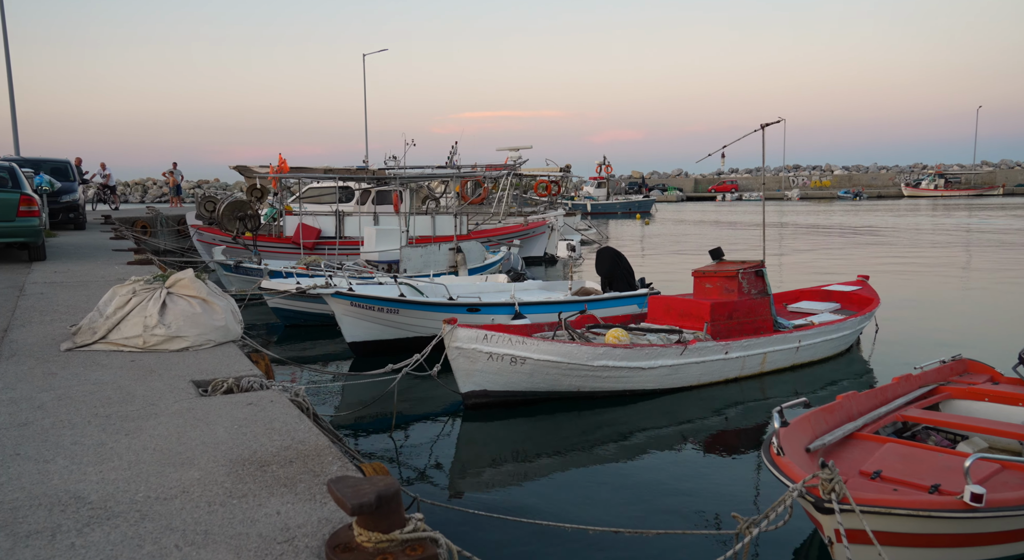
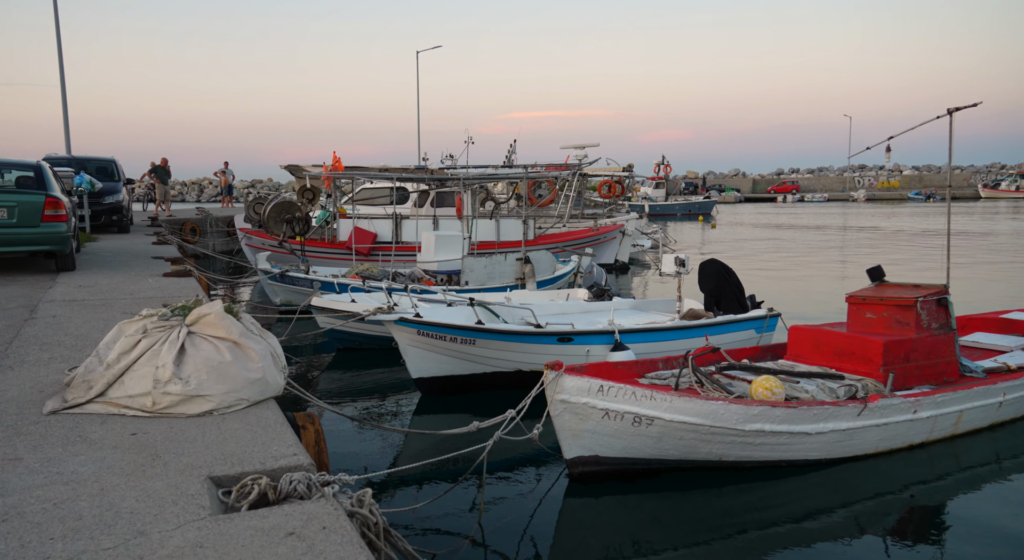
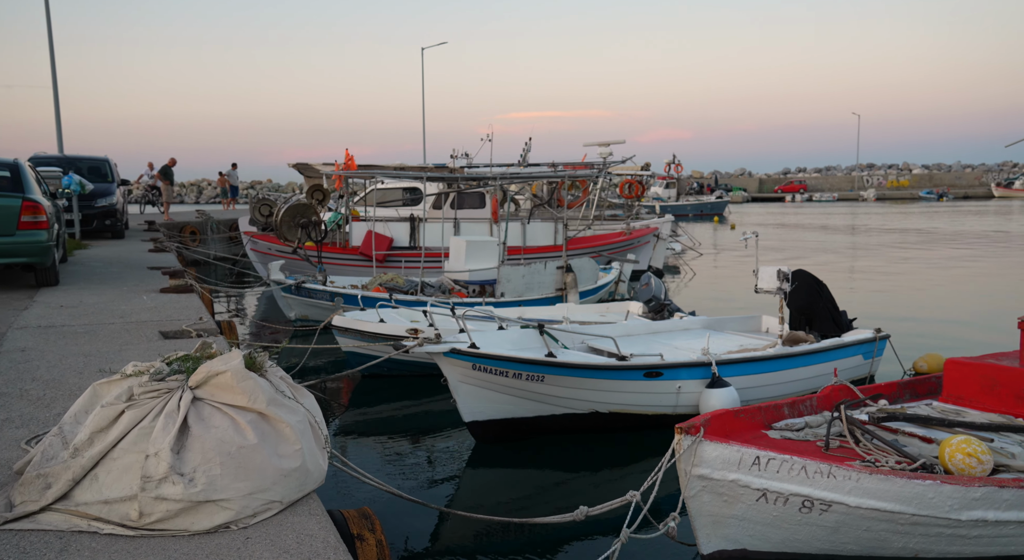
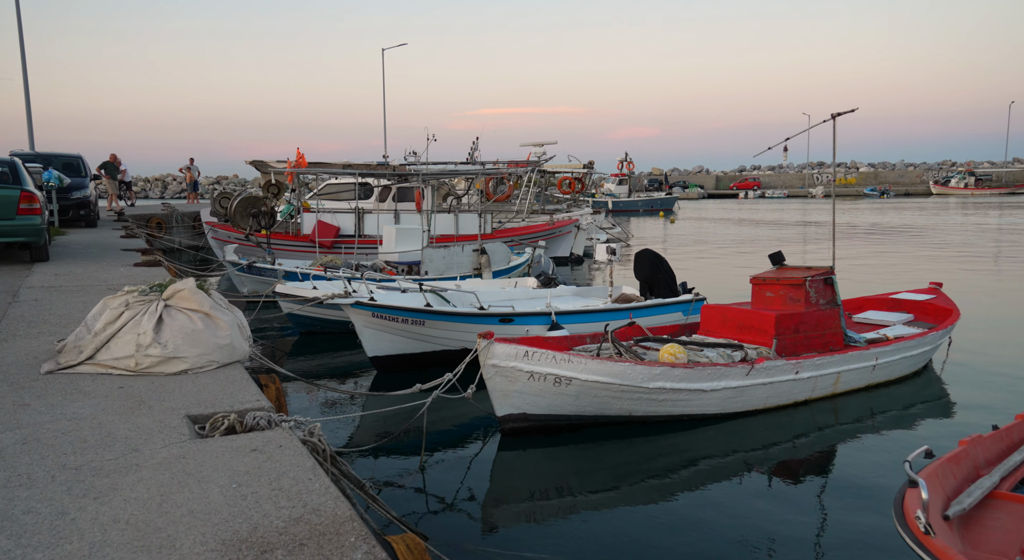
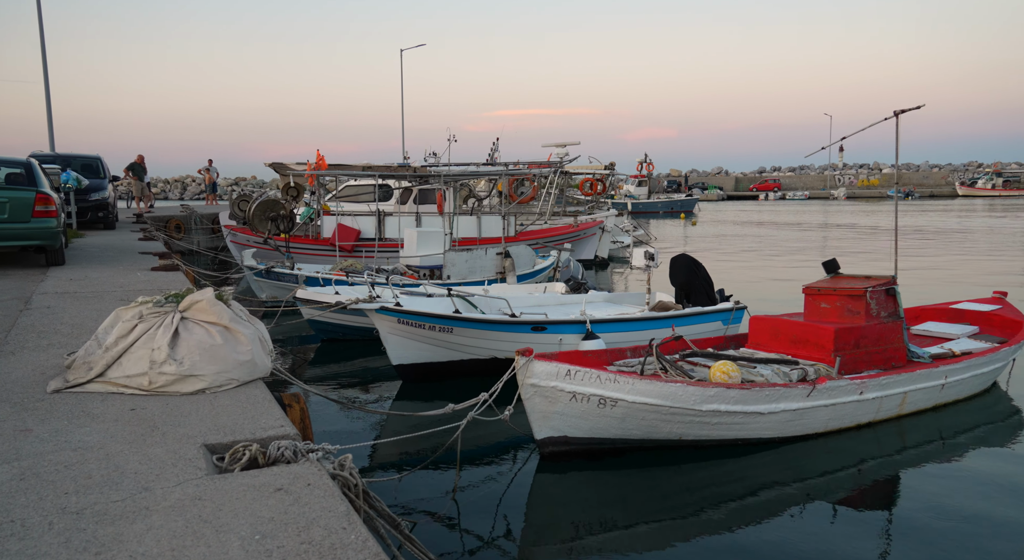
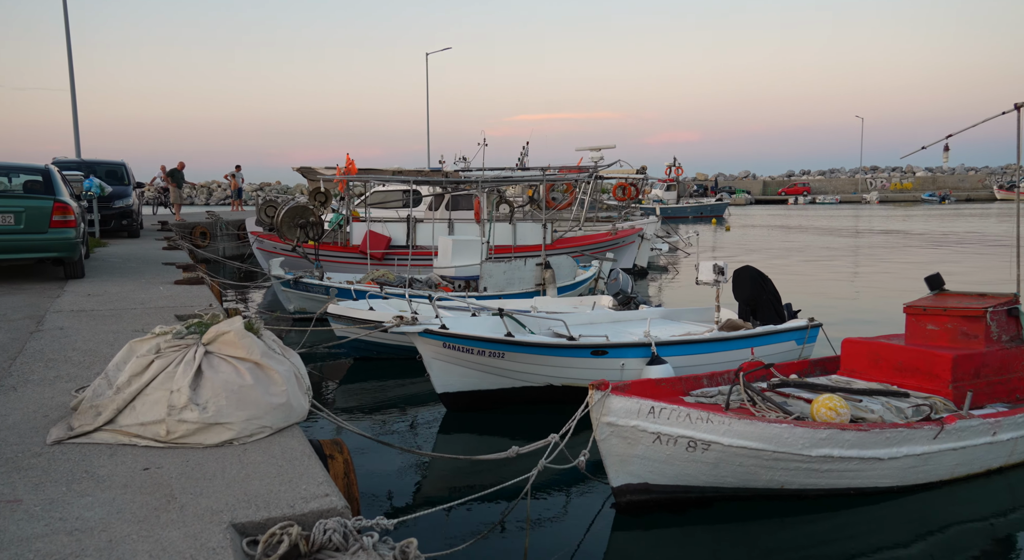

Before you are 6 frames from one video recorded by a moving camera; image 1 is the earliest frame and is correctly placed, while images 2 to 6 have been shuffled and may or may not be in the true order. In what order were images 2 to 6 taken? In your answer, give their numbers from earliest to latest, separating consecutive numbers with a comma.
4, 5, 2, 6, 3
